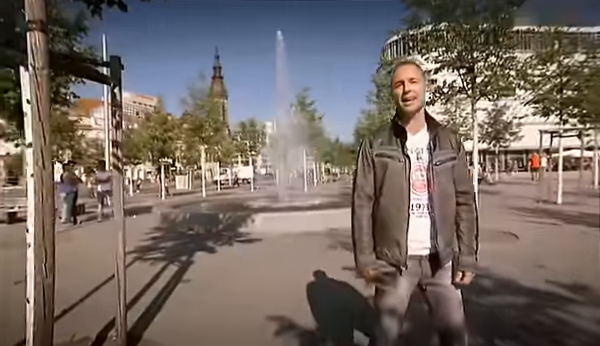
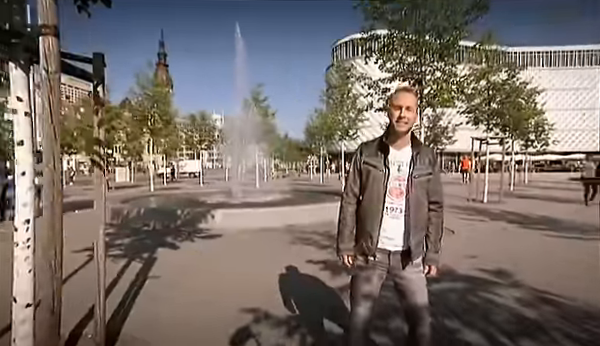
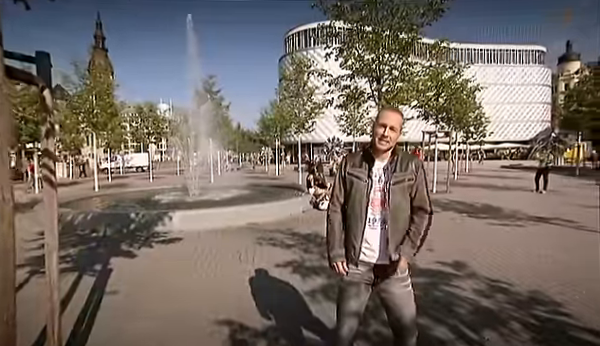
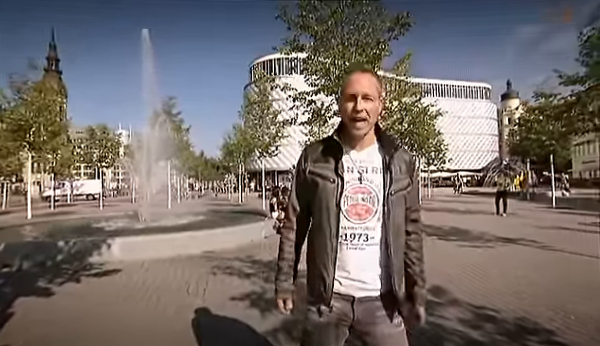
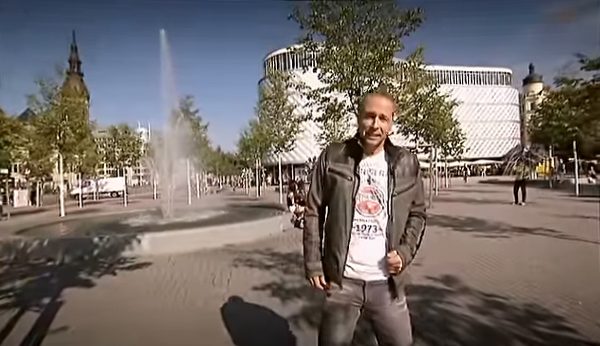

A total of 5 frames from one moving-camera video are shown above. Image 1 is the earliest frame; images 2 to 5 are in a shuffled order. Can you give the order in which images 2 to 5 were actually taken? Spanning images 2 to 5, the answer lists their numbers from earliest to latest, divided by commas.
2, 3, 5, 4
